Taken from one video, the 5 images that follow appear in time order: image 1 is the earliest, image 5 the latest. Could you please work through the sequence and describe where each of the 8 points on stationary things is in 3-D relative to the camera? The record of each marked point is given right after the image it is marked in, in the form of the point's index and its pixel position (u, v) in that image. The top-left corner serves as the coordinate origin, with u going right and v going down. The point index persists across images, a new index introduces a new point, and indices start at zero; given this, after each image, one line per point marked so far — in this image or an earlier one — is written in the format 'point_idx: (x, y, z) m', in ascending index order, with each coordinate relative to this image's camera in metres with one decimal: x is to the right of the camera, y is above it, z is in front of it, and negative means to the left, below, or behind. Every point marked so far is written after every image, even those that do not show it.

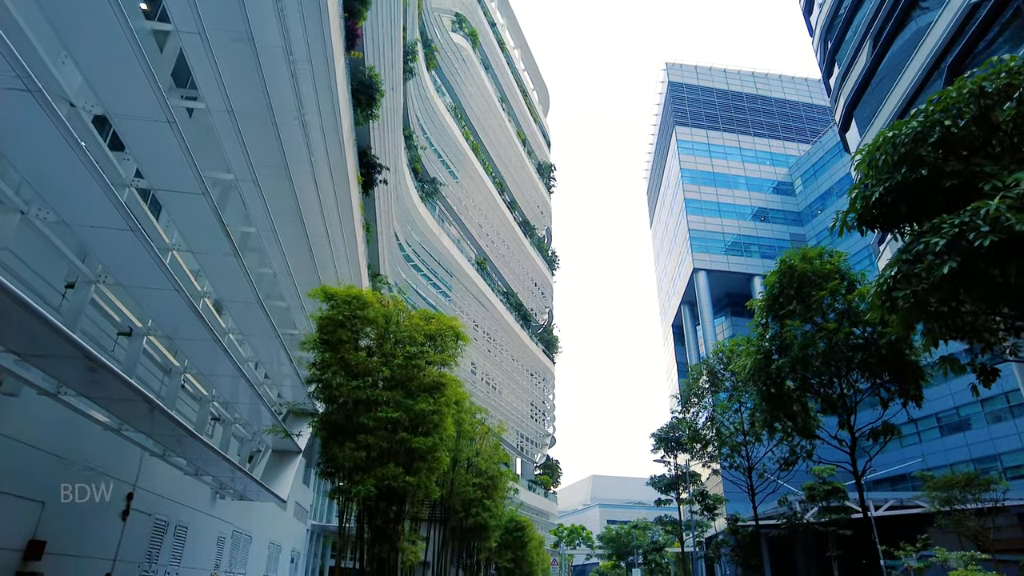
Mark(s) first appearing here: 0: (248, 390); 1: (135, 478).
0: (-4.5, -1.7, +10.8) m
1: (-6.8, -3.5, +11.6) m
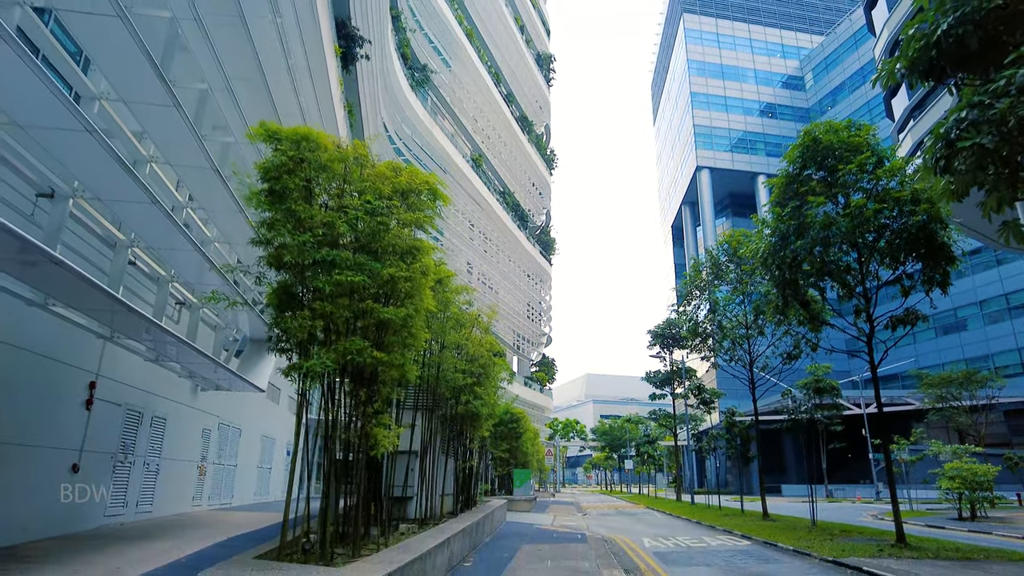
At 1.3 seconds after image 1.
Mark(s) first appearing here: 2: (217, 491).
0: (-4.6, +0.3, +9.7) m
1: (-7.0, -1.3, +10.7) m
2: (-7.7, -5.3, +16.7) m
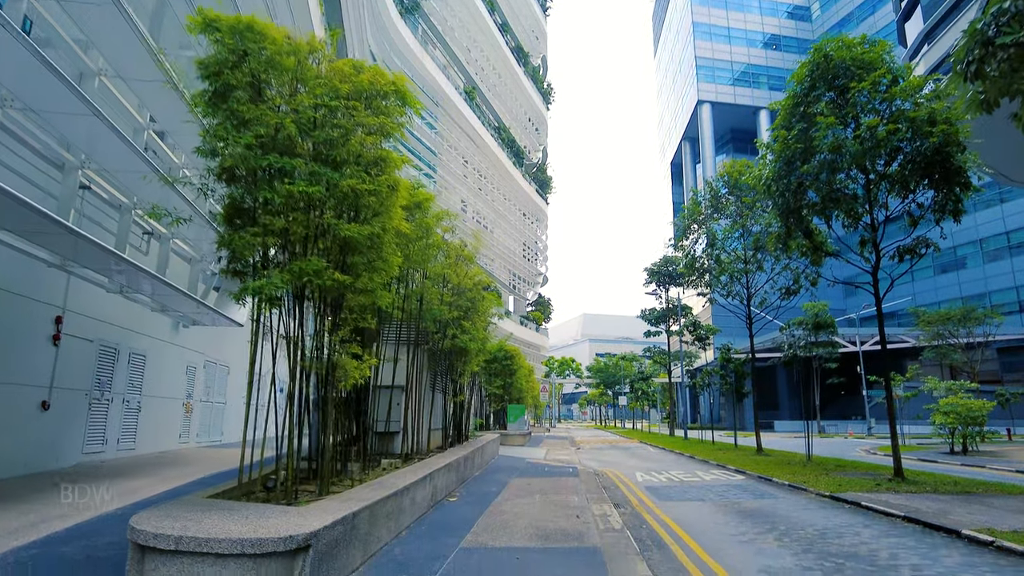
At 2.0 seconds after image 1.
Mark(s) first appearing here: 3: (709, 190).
0: (-4.8, +1.3, +9.0) m
1: (-7.2, -0.2, +10.2) m
2: (-7.9, -3.6, +16.5) m
3: (+5.9, +2.9, +19.2) m
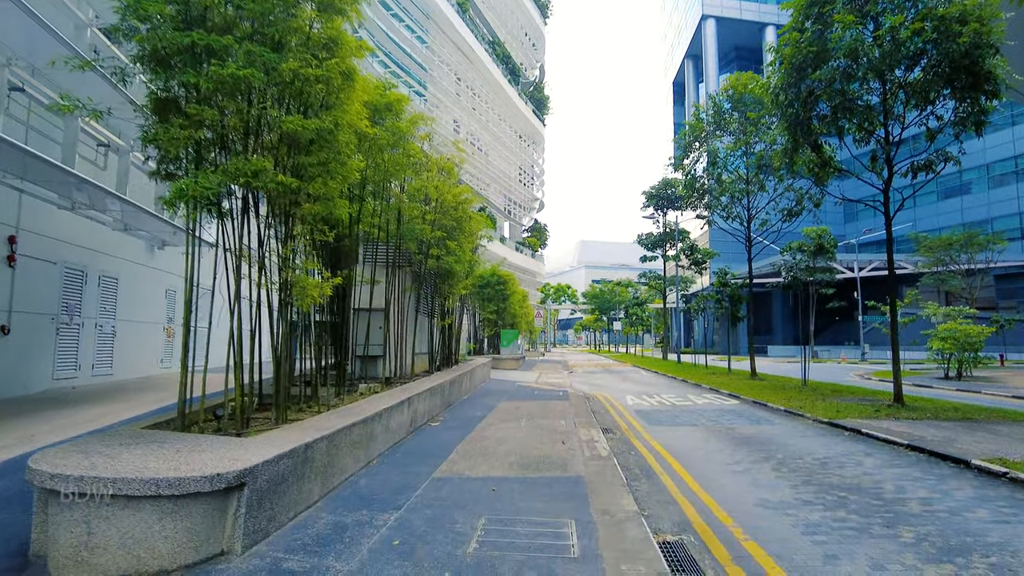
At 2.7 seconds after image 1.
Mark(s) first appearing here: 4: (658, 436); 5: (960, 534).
0: (-5.0, +2.4, +8.2) m
1: (-7.4, +1.0, +9.5) m
2: (-8.2, -1.7, +16.1) m
3: (+5.7, +5.2, +18.1) m
4: (+1.8, -1.8, +8.0) m
5: (+2.6, -1.4, +3.7) m
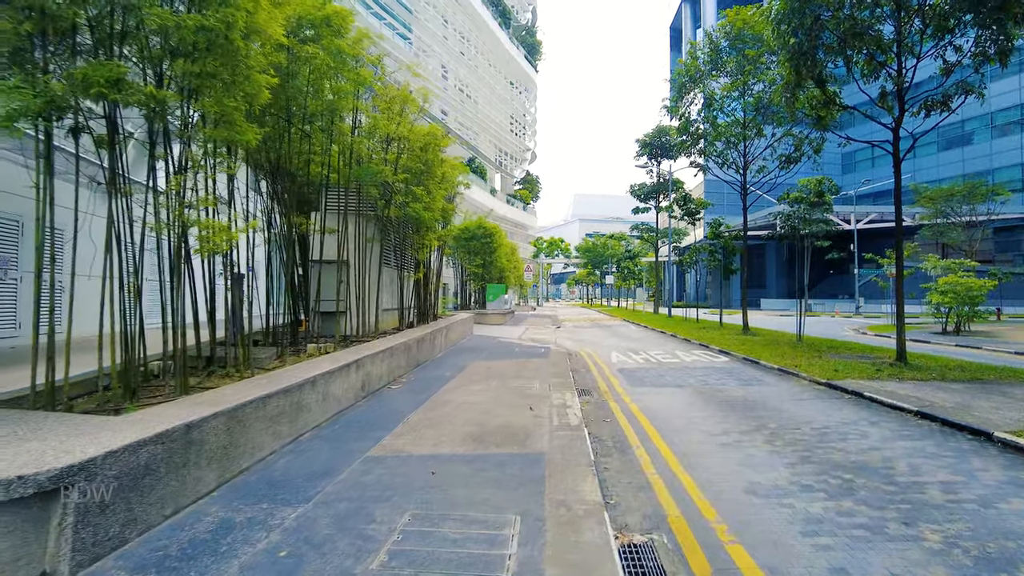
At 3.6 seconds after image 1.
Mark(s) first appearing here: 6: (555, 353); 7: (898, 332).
0: (-5.4, +3.0, +7.1) m
1: (-7.8, +1.7, +8.5) m
2: (-8.6, -0.5, +15.3) m
3: (+5.2, +6.5, +16.9) m
4: (+1.5, -1.3, +7.2) m
5: (+2.3, -1.2, +3.0) m
6: (+0.8, -1.3, +12.3) m
7: (+5.7, -0.6, +9.4) m
